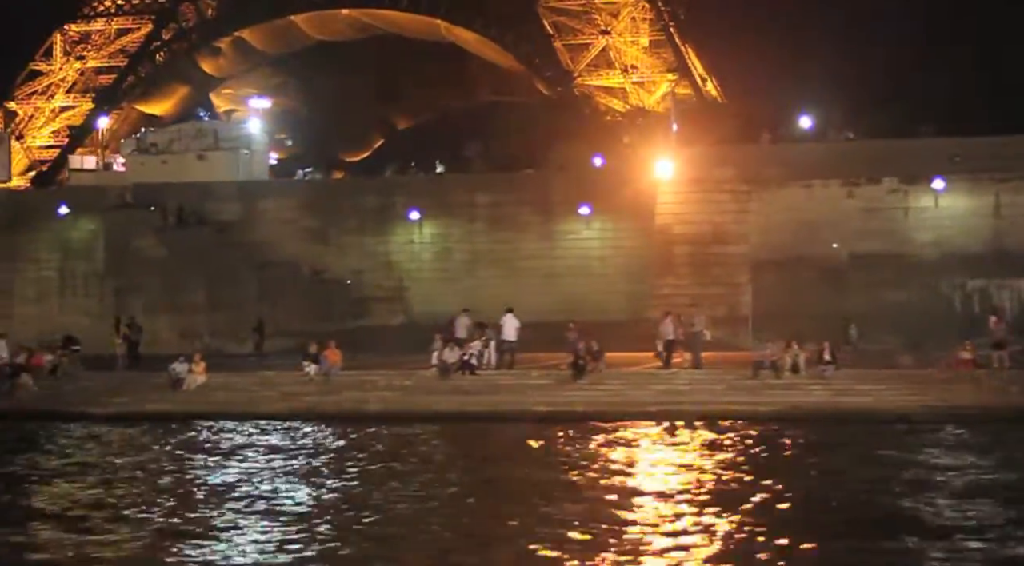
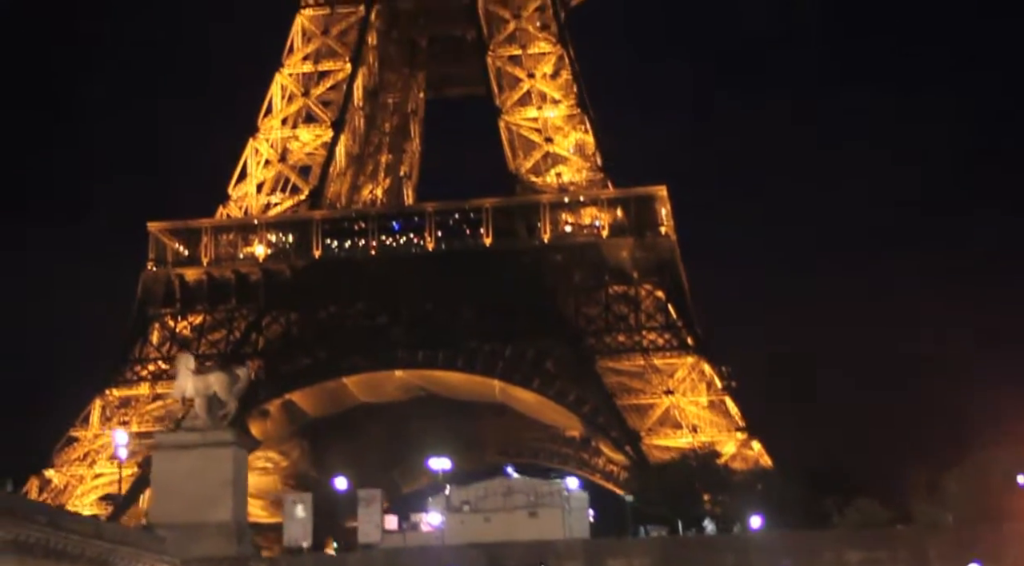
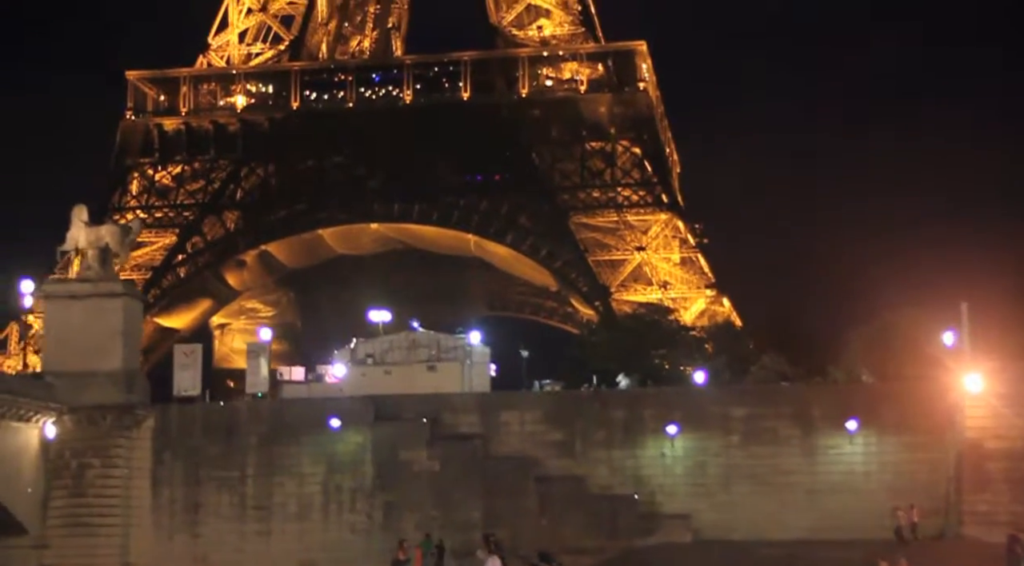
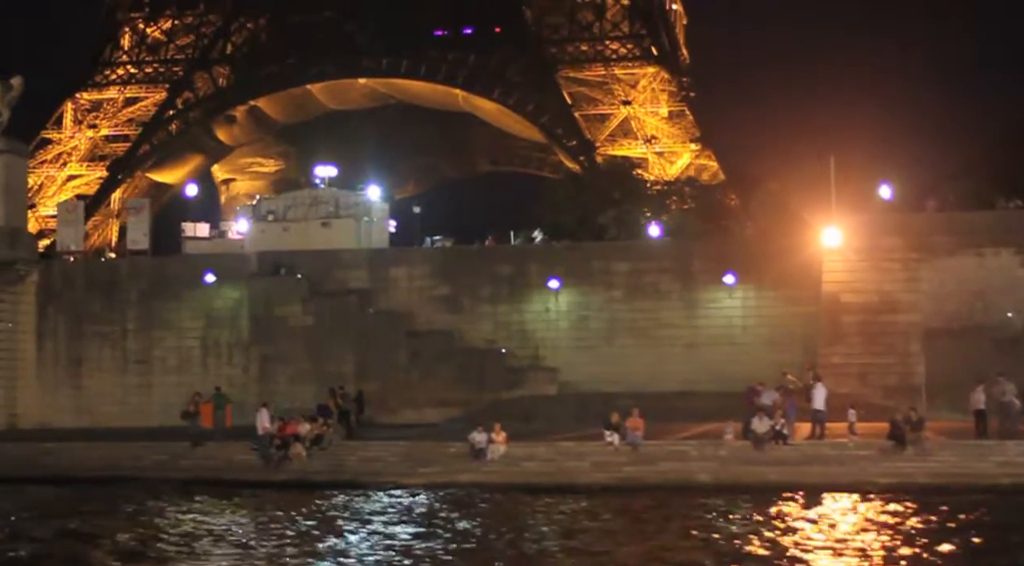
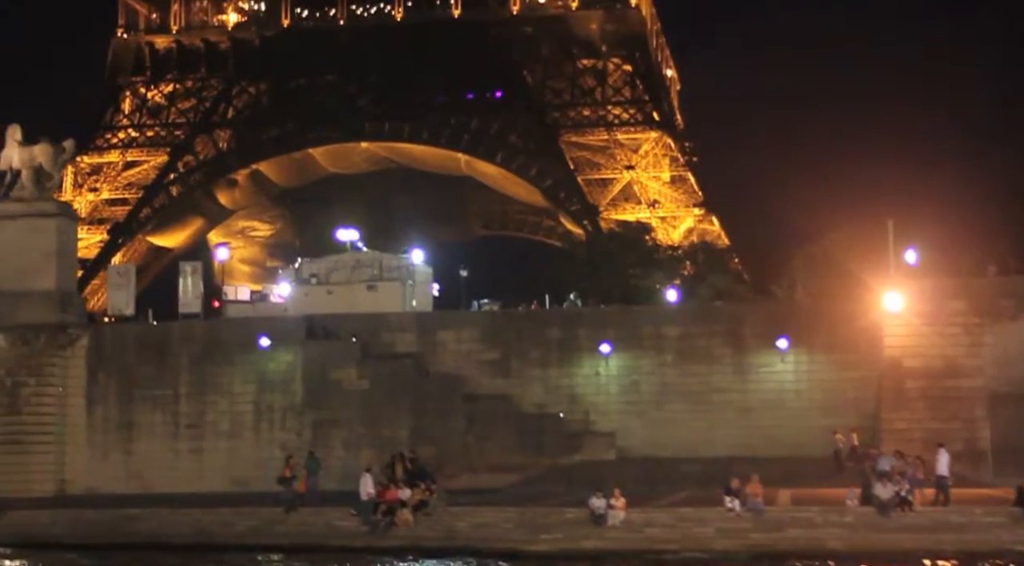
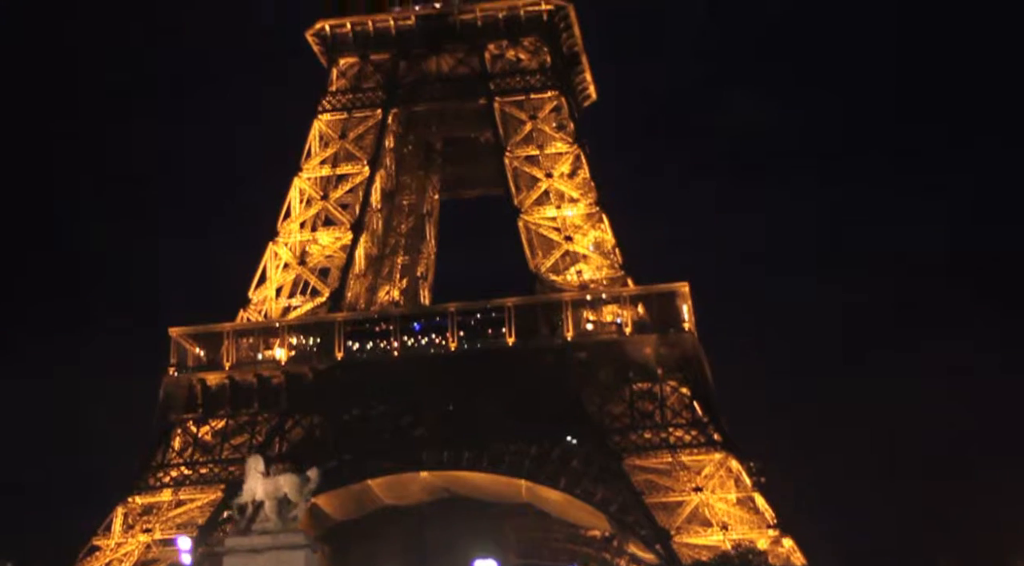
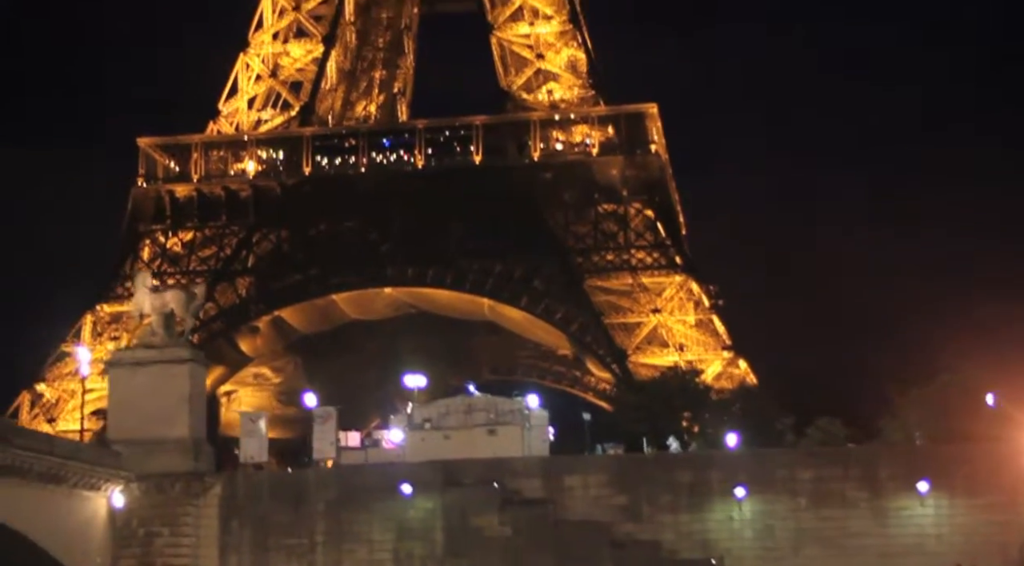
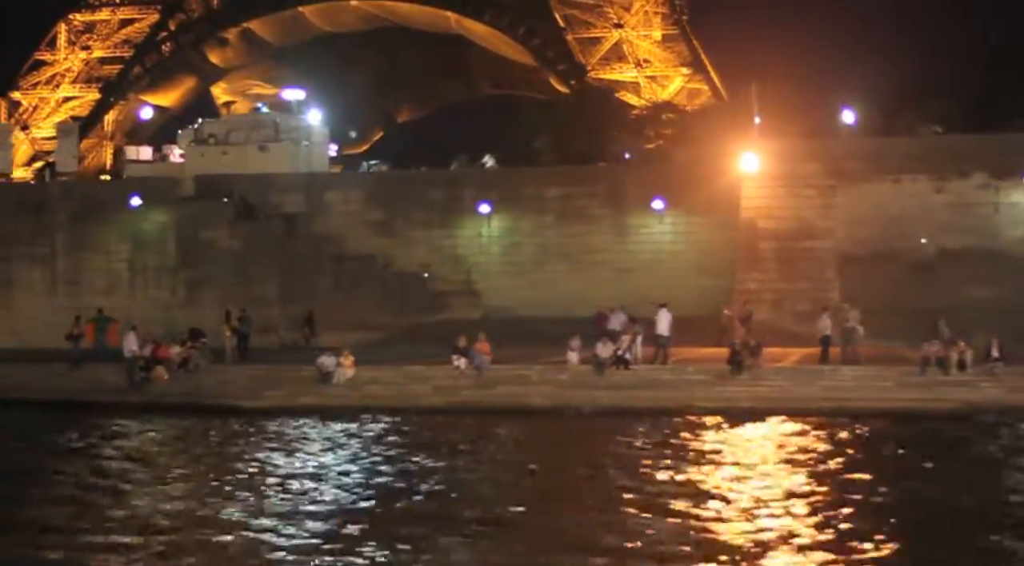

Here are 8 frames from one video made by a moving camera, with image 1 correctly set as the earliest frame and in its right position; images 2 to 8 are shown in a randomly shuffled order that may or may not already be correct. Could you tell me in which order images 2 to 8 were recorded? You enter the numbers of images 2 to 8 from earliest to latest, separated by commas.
8, 4, 5, 3, 7, 2, 6
